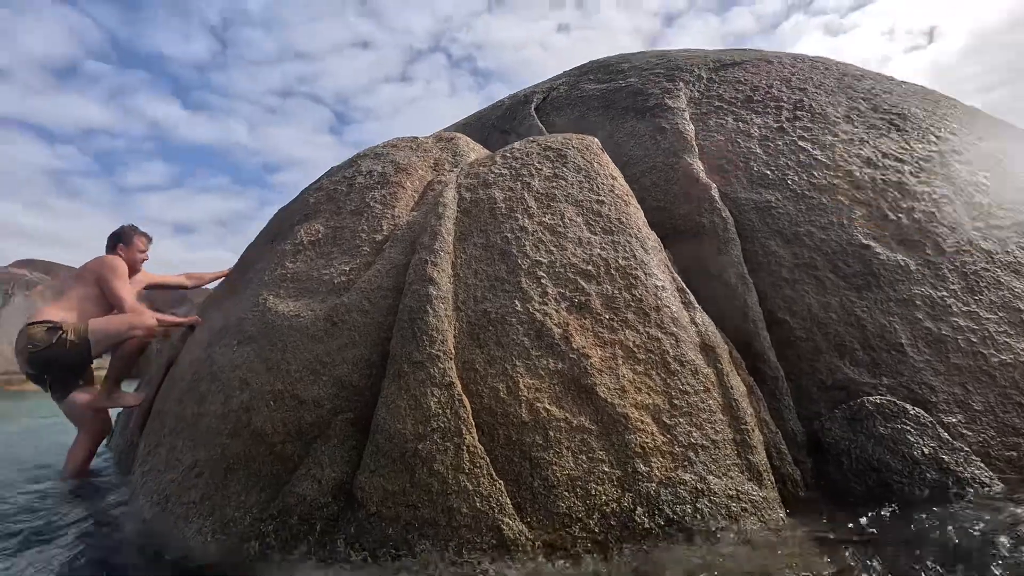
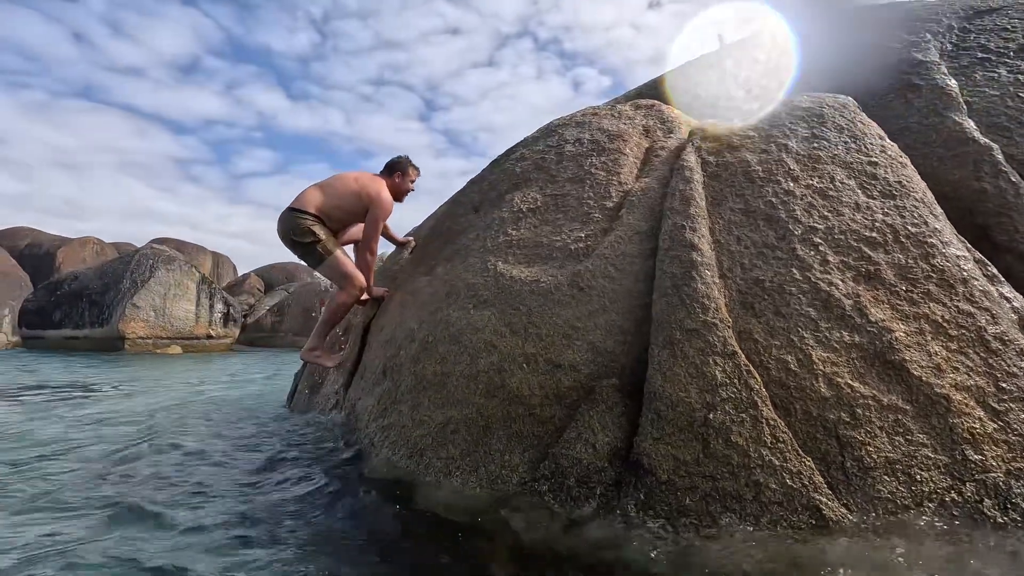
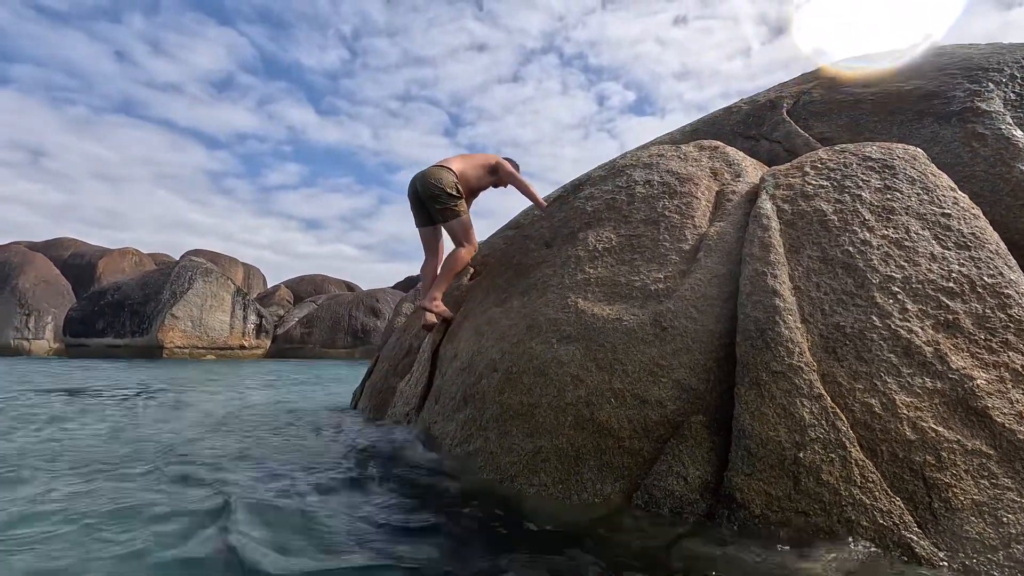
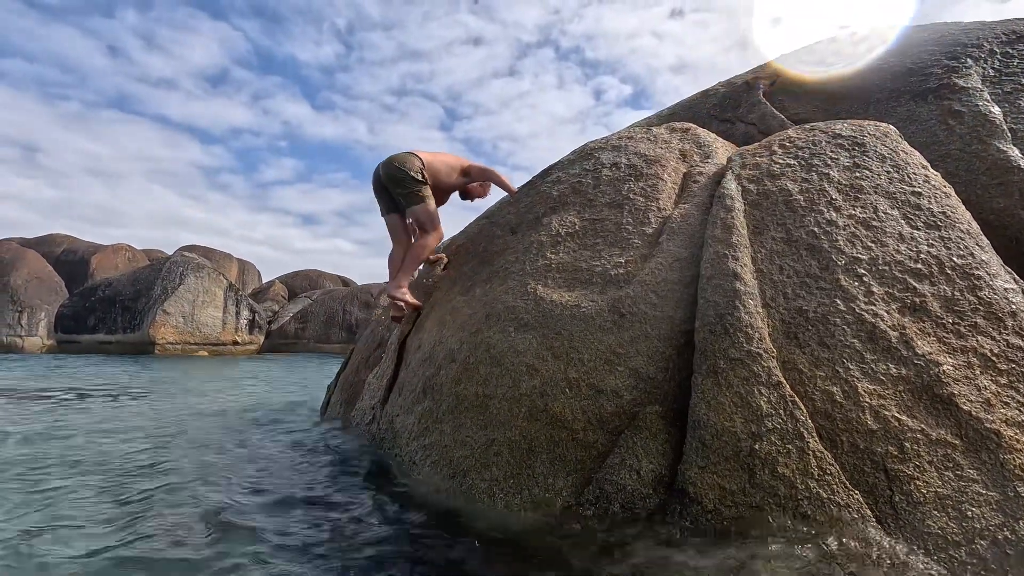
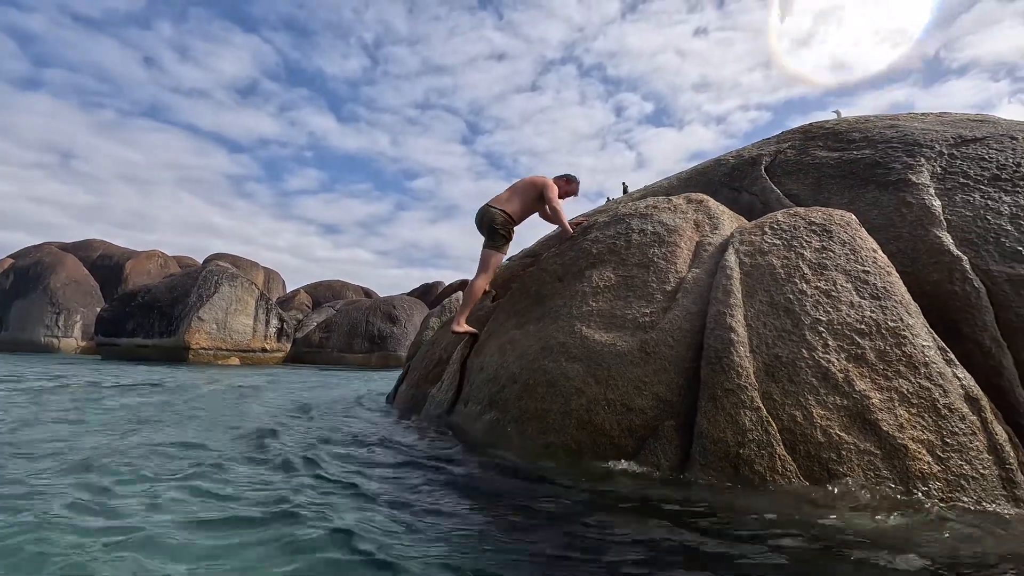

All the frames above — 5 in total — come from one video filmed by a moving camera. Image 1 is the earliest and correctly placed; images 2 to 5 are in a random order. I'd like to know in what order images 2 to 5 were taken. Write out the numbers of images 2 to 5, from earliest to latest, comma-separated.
2, 4, 3, 5
